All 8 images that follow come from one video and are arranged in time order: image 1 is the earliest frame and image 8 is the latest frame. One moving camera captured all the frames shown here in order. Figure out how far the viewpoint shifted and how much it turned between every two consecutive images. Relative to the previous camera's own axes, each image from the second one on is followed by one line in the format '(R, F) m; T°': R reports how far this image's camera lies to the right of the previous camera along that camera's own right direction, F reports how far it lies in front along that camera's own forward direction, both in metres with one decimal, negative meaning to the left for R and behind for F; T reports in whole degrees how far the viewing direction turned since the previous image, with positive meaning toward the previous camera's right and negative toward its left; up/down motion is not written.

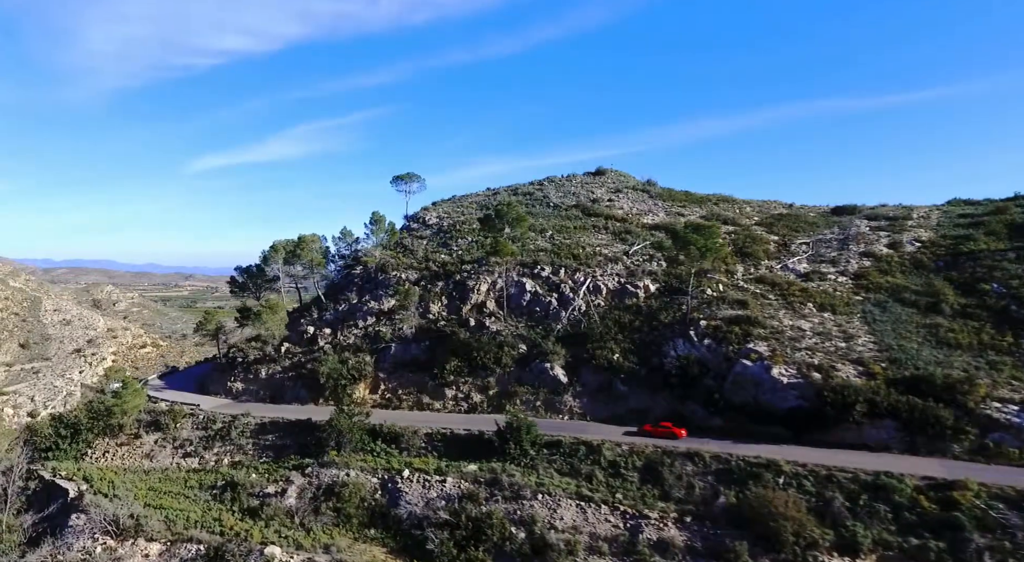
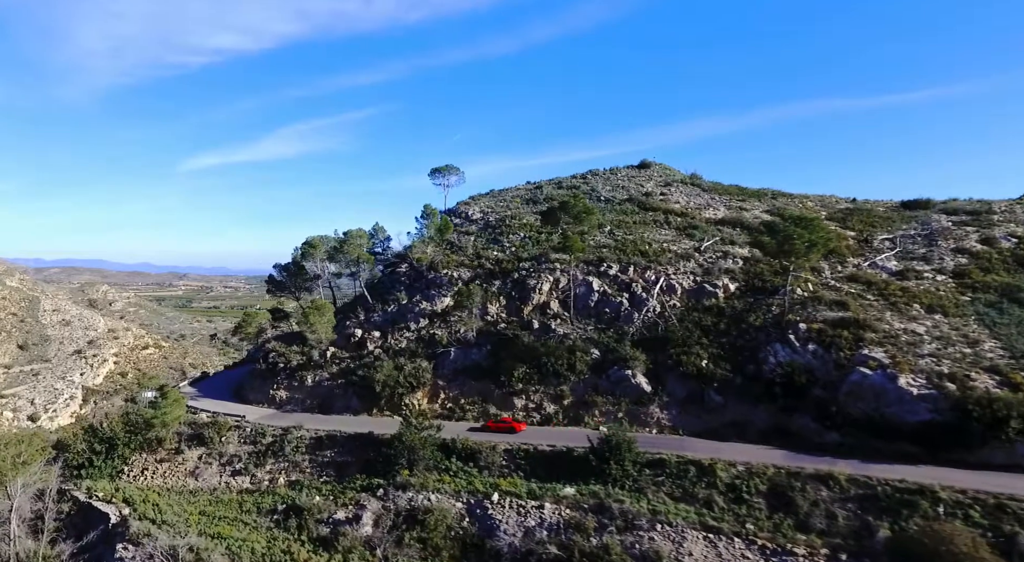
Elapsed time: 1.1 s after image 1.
(-3.6, +2.6) m; 0°
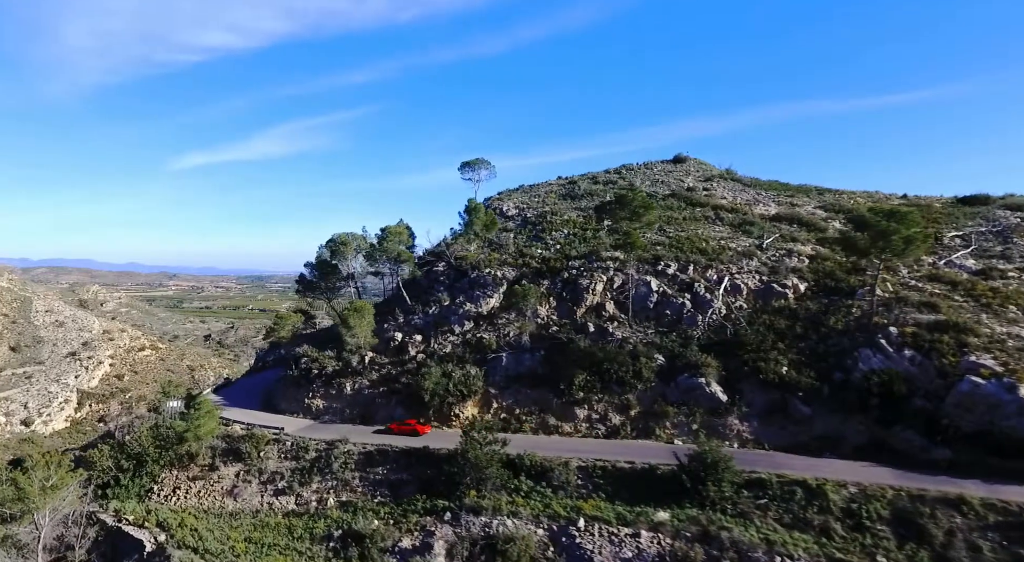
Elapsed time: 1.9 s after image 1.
(-2.8, +2.1) m; 0°
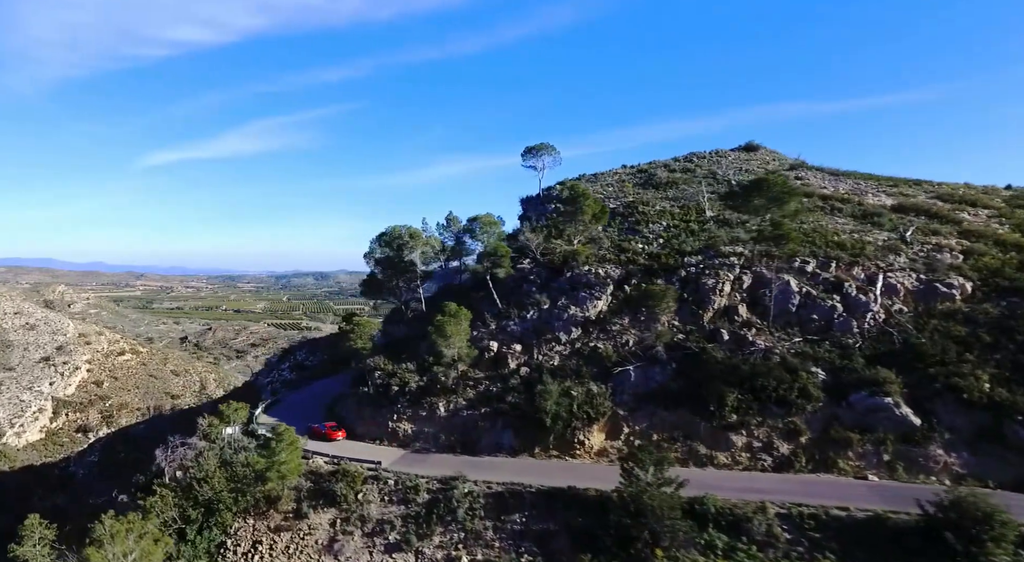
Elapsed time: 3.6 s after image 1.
(-5.8, +4.5) m; +2°
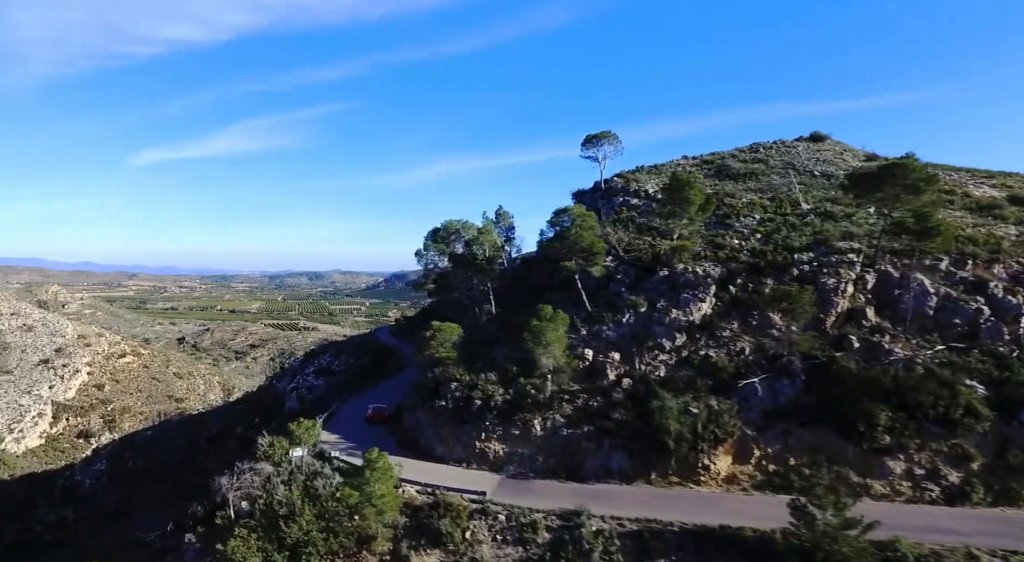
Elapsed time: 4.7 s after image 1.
(-3.8, +3.0) m; 0°
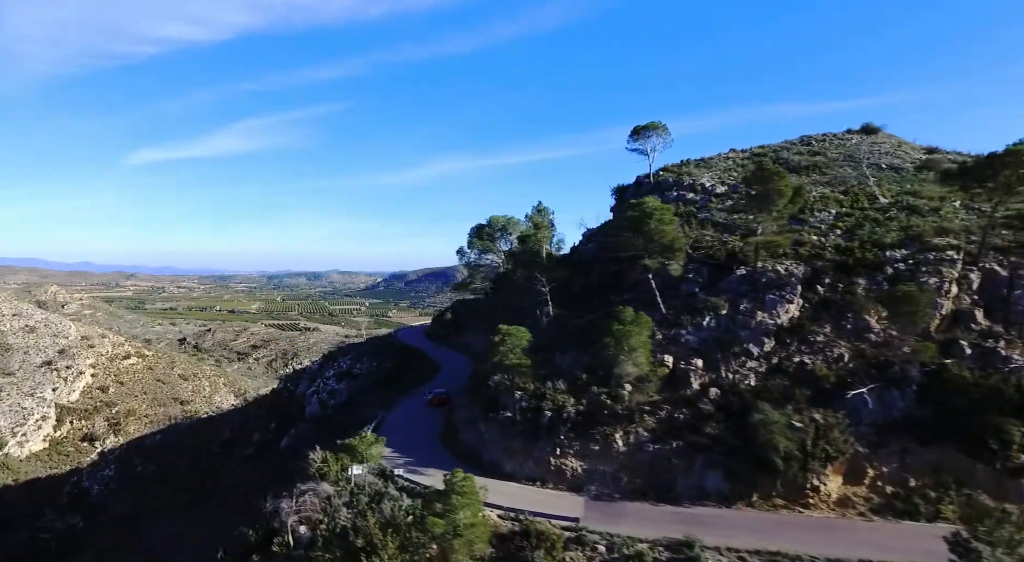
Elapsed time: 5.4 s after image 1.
(-2.5, +2.0) m; 0°
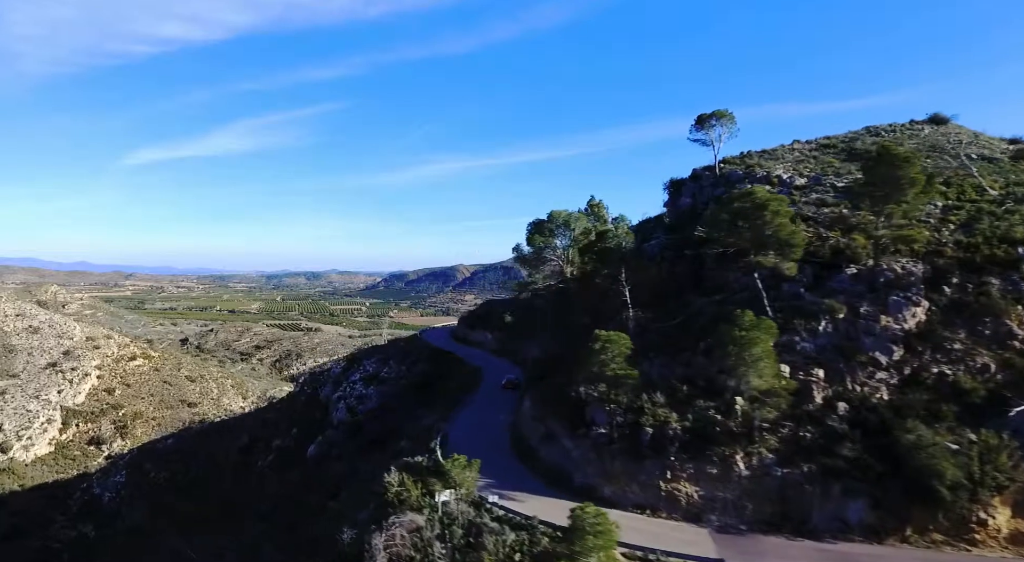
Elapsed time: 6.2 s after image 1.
(-2.9, +2.3) m; 0°
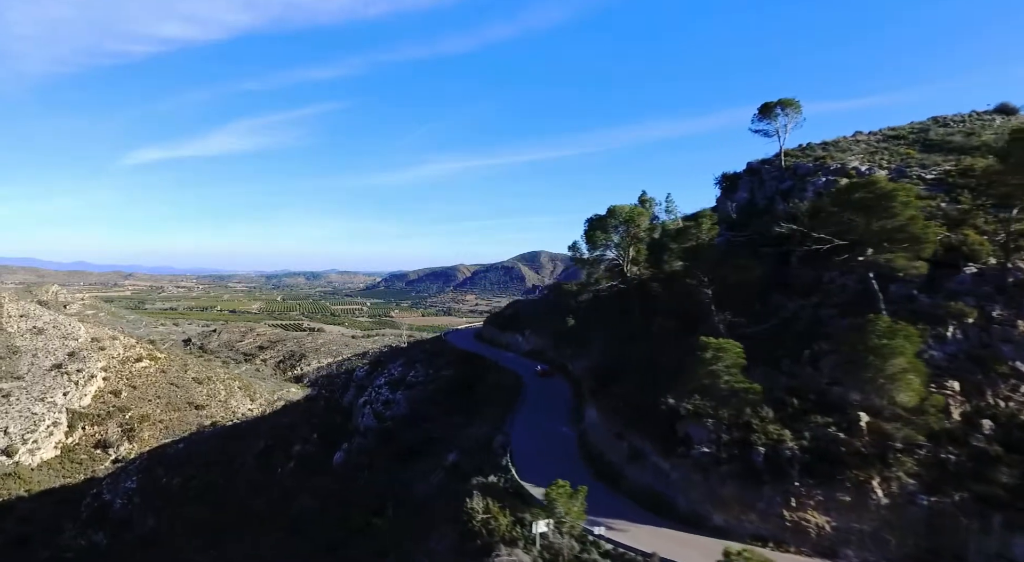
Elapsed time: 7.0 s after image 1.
(-2.5, +2.0) m; 0°
